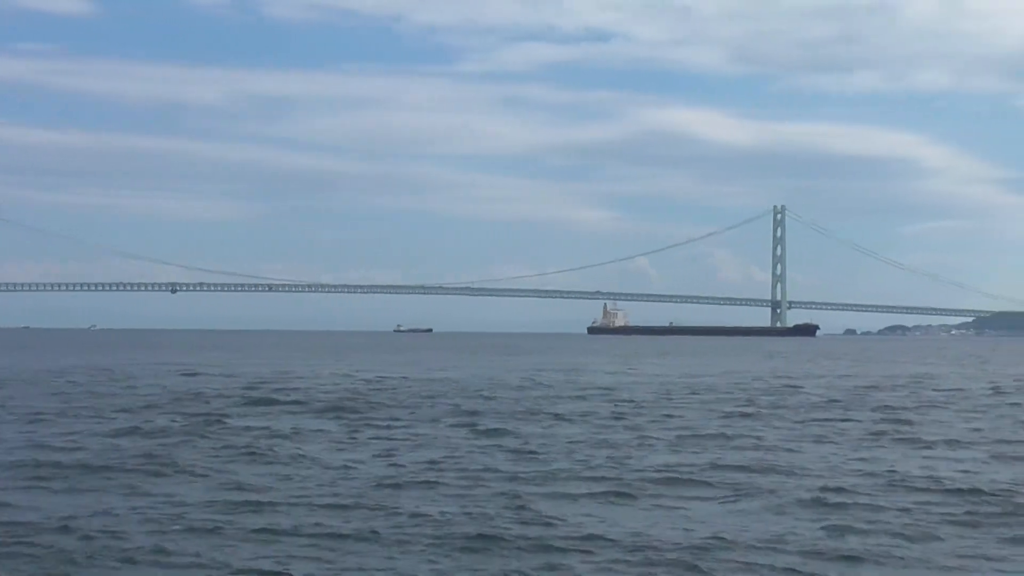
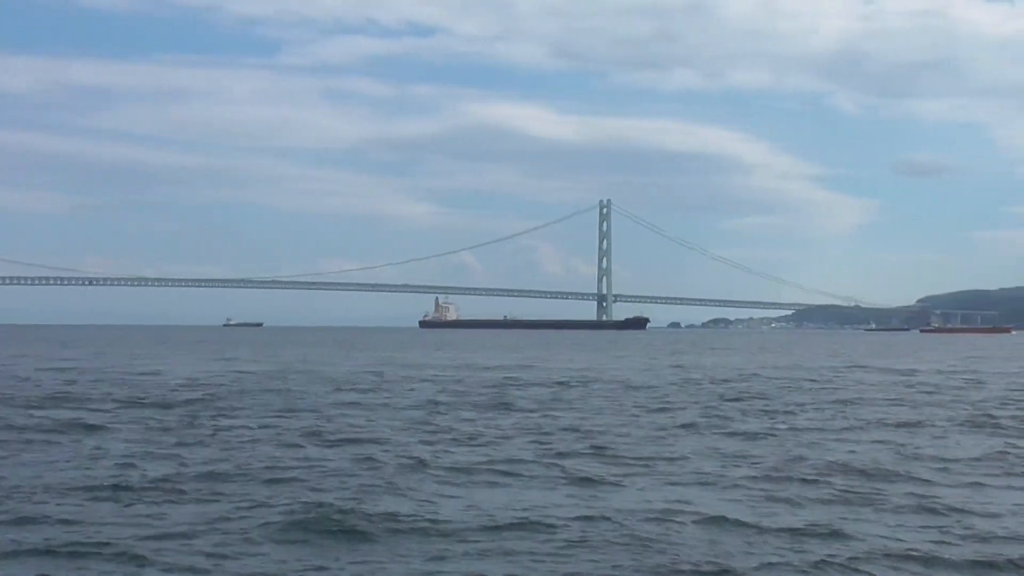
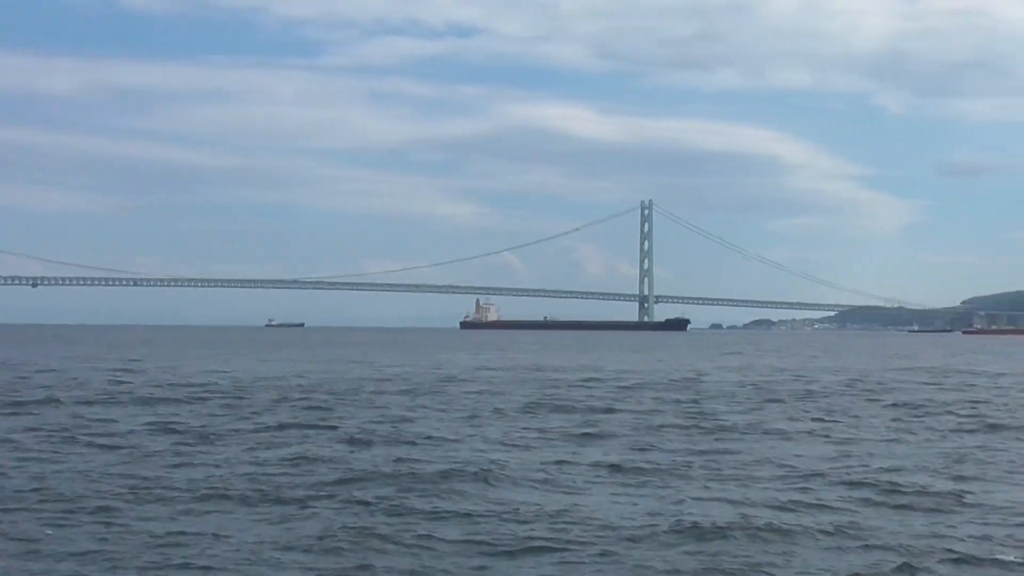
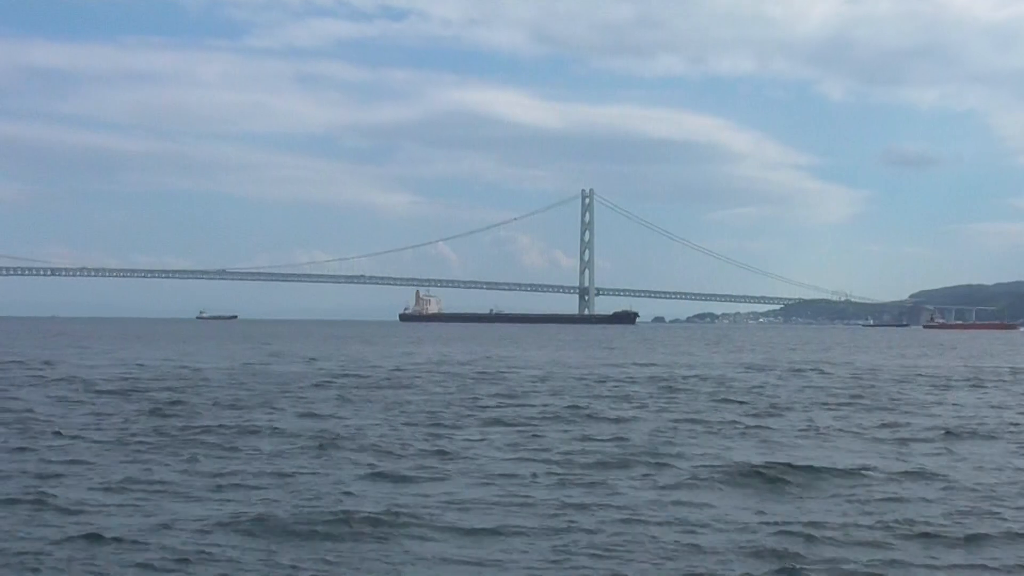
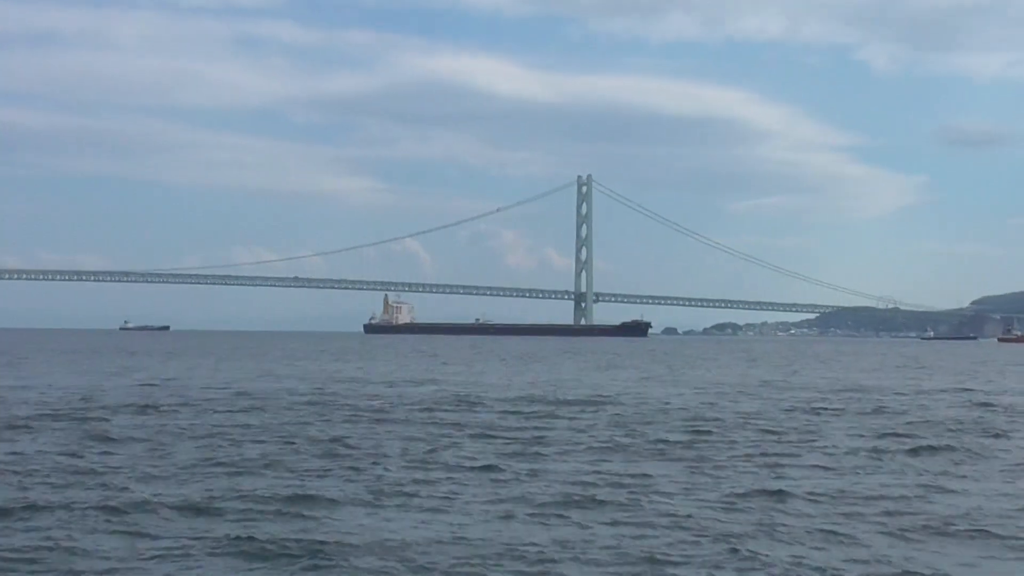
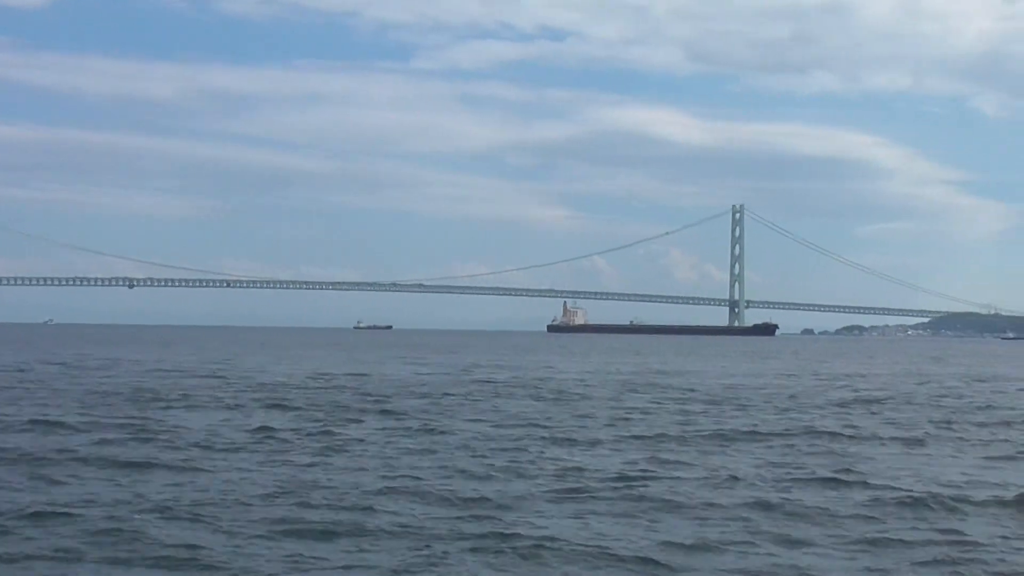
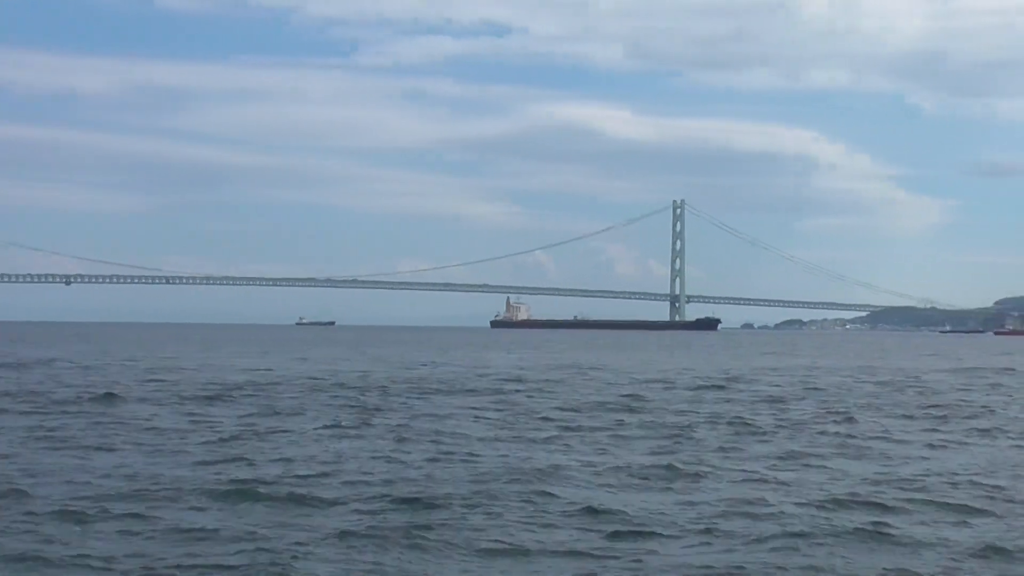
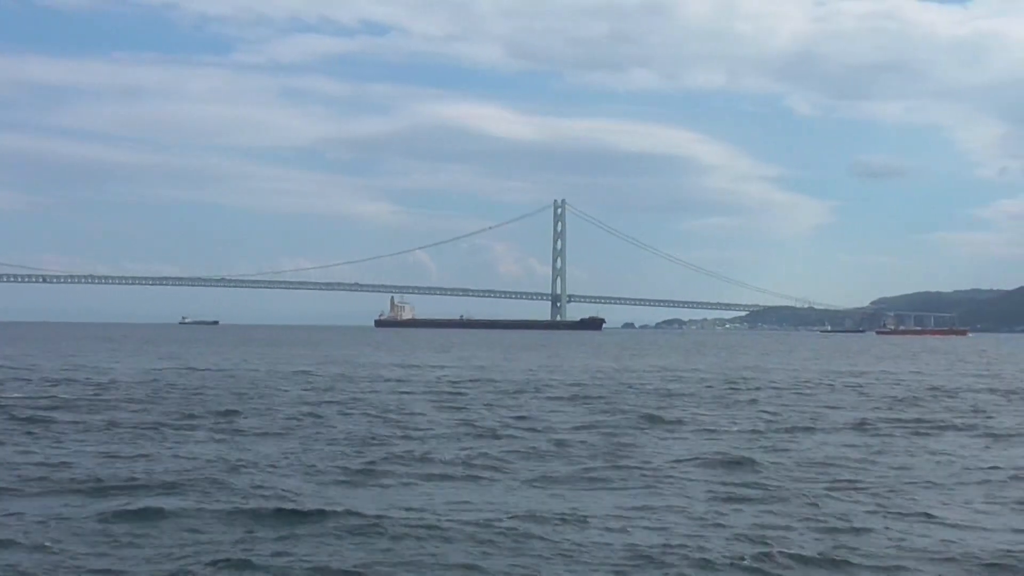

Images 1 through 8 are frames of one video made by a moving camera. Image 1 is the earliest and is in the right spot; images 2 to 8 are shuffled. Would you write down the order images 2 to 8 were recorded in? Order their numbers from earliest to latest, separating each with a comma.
6, 7, 3, 2, 8, 4, 5
